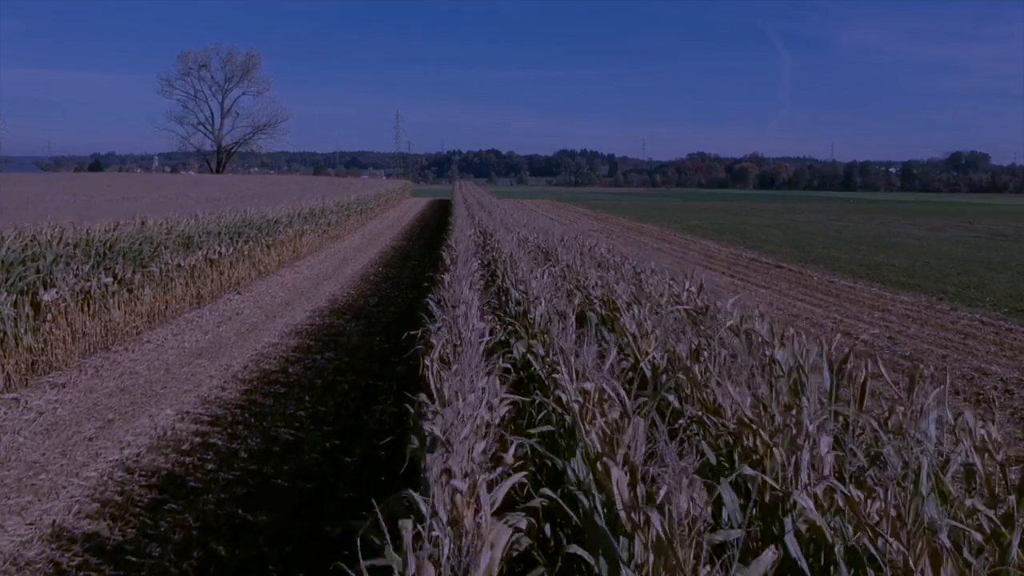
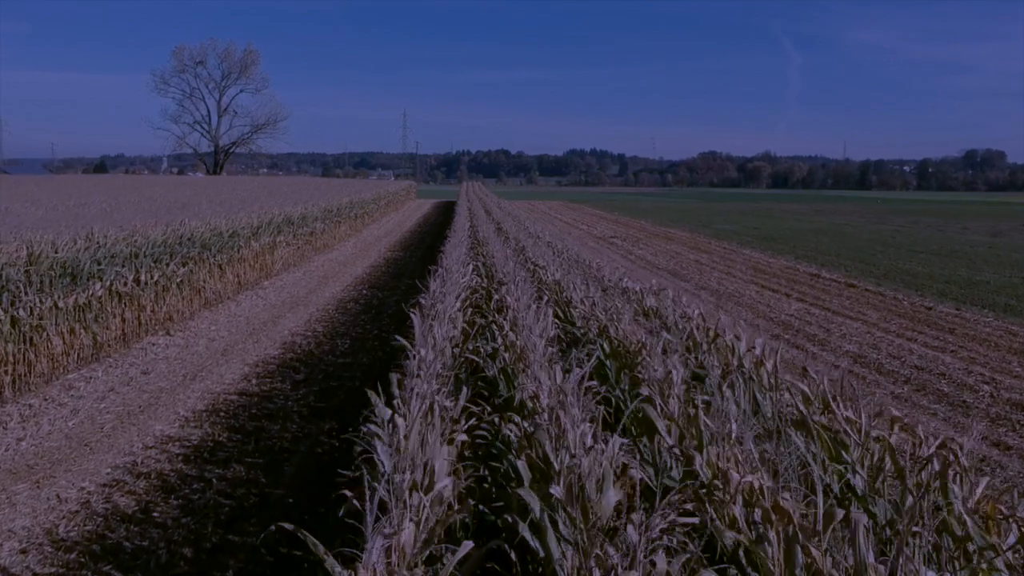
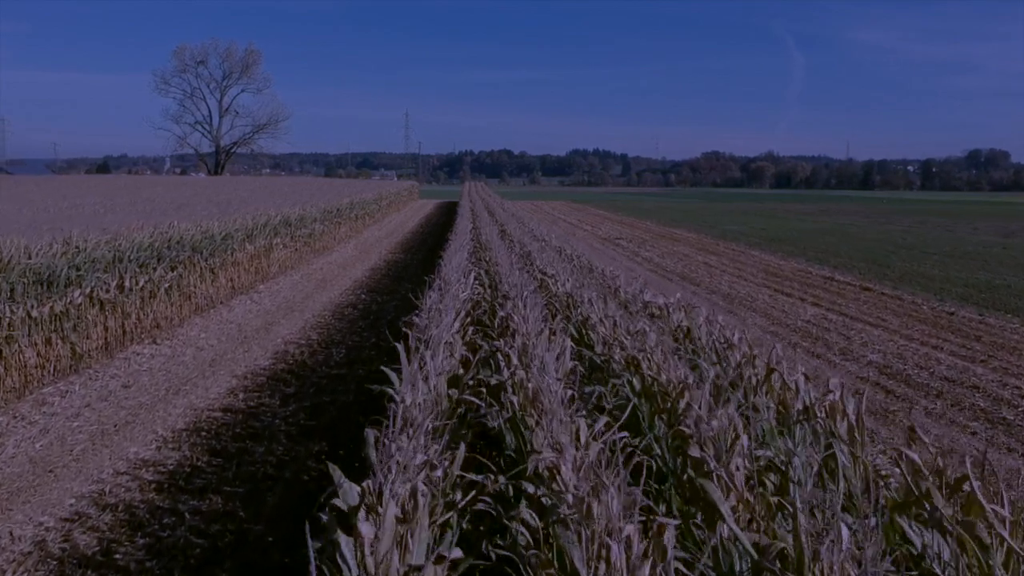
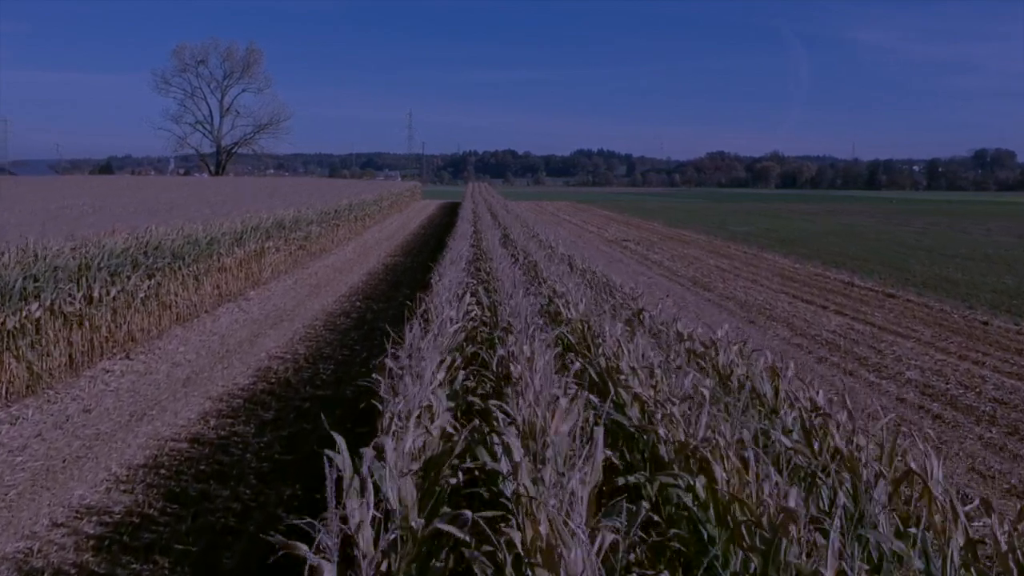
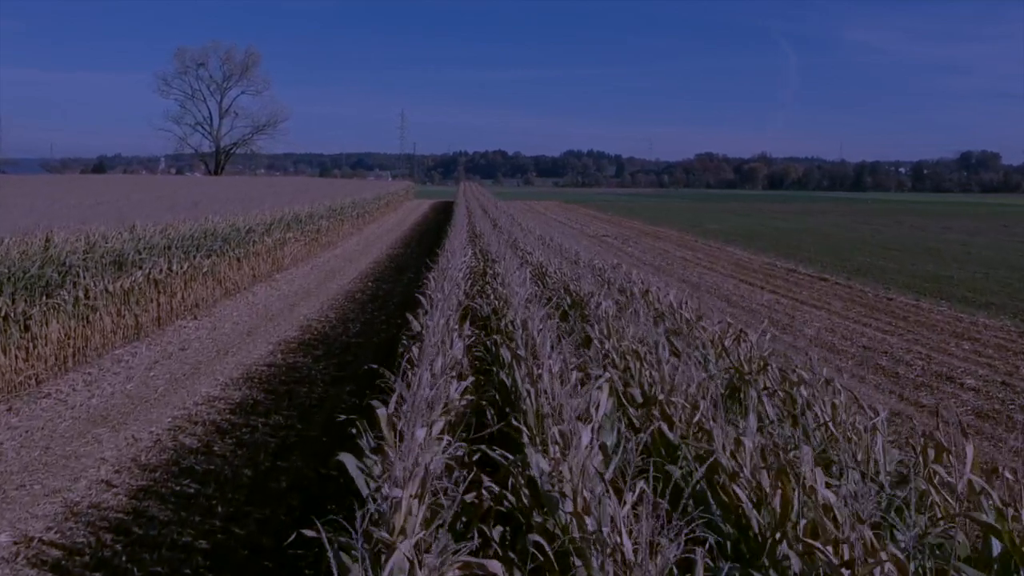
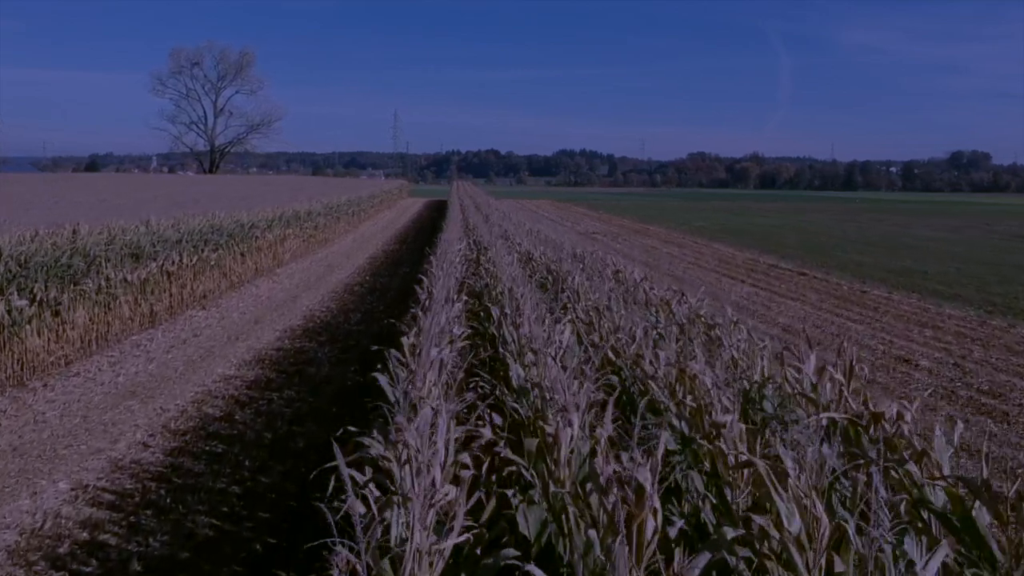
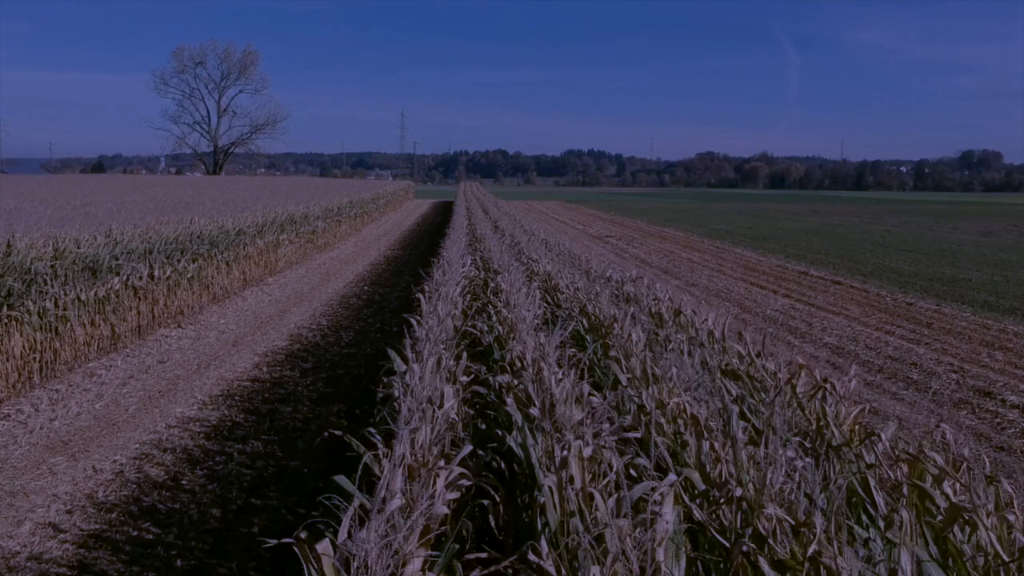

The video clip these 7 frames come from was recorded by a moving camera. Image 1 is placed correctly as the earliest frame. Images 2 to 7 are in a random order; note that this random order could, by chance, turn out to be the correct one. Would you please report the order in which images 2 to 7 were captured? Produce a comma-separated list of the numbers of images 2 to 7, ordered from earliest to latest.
6, 5, 7, 2, 3, 4
